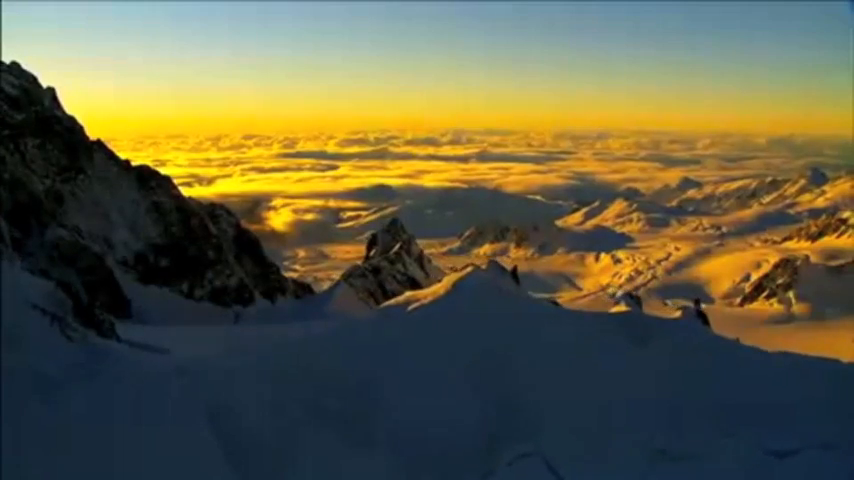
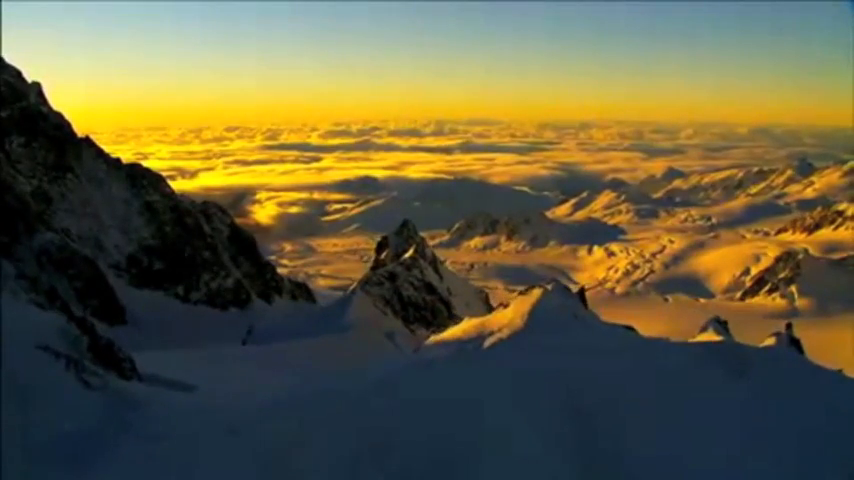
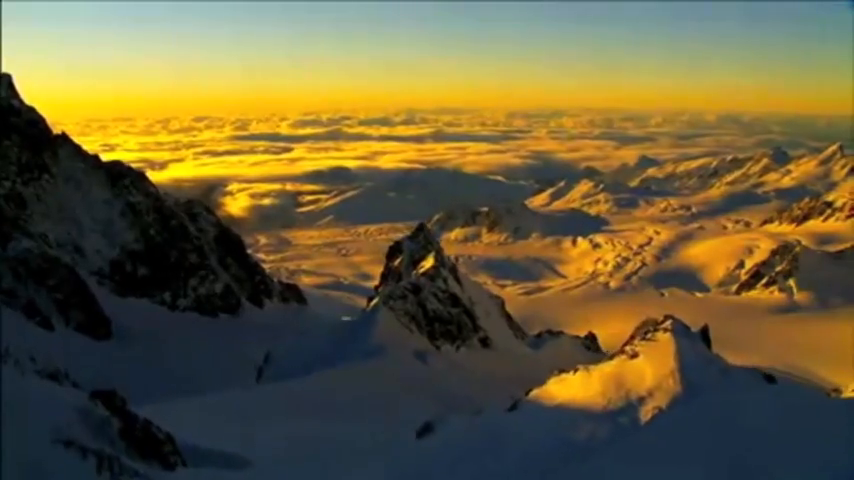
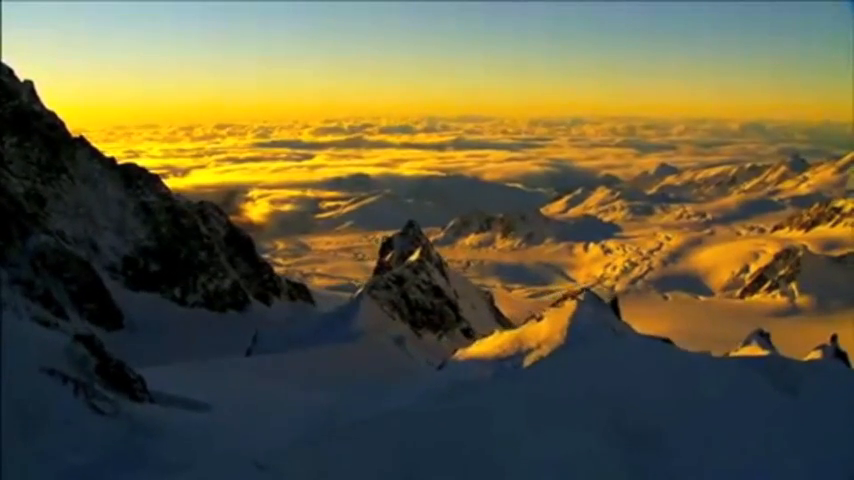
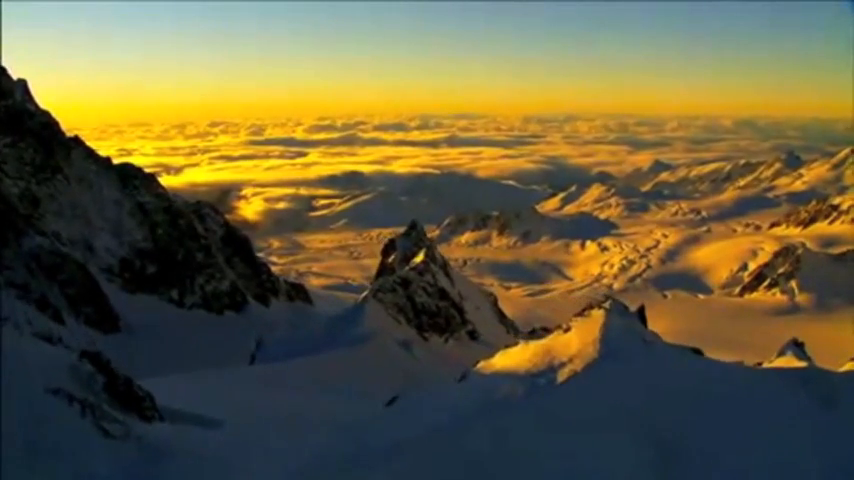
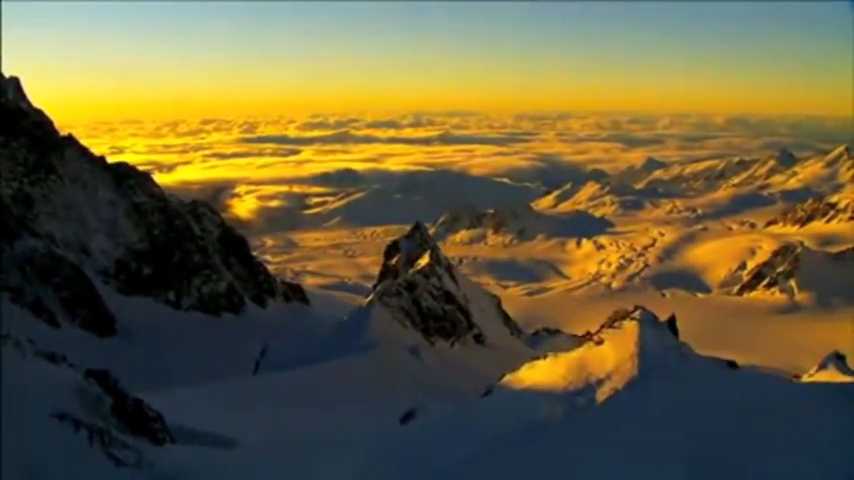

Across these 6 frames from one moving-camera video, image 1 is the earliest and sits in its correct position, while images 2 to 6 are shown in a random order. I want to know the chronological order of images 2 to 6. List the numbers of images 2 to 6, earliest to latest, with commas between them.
2, 4, 5, 6, 3
